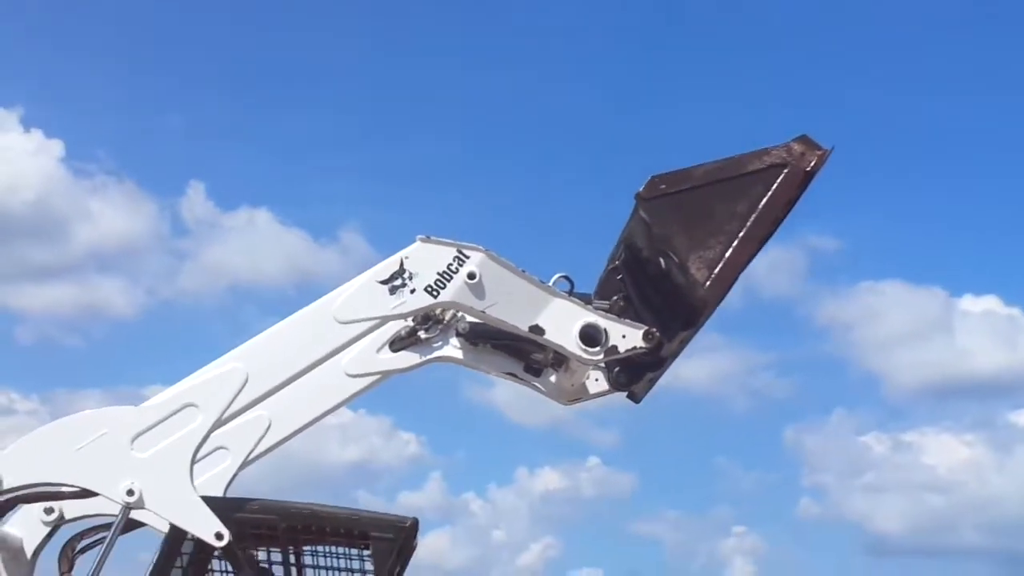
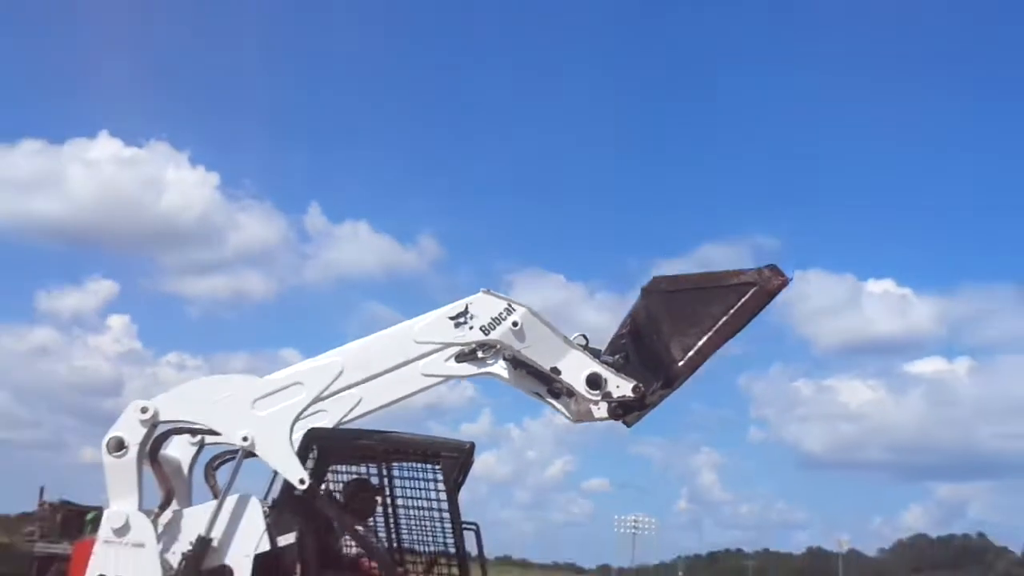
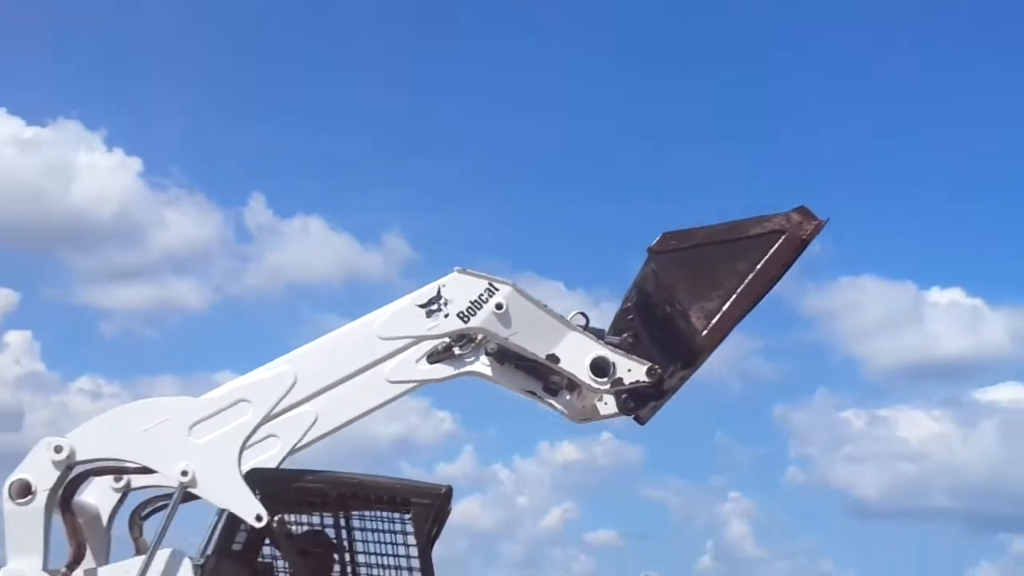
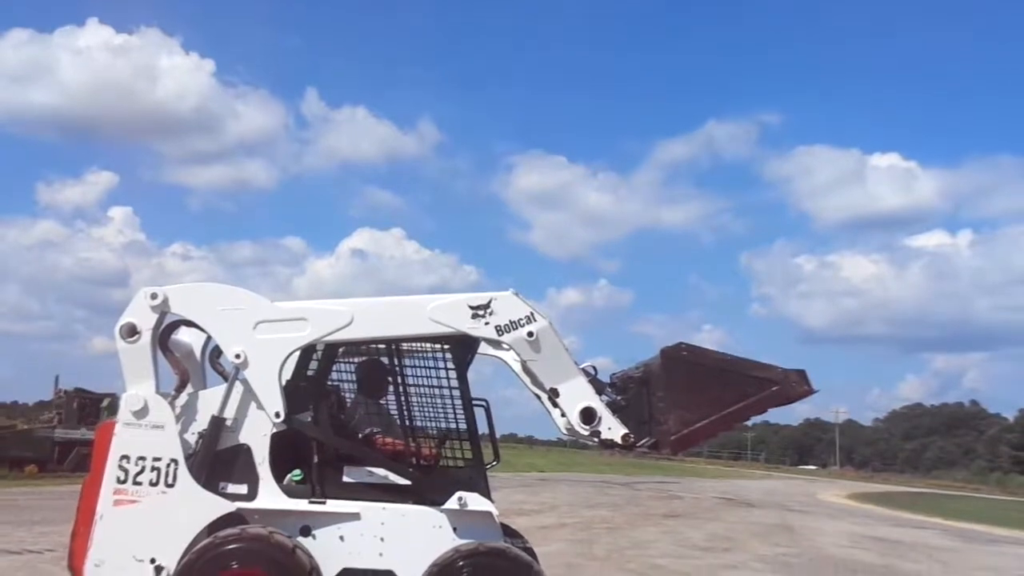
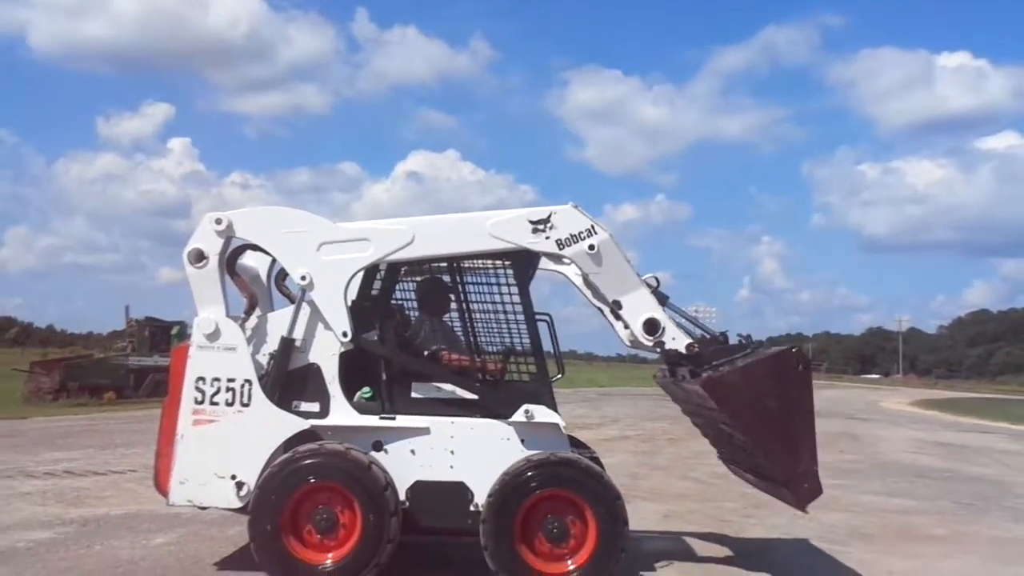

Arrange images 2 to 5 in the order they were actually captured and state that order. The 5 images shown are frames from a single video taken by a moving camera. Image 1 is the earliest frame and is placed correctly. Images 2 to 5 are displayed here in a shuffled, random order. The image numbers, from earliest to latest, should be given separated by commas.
3, 2, 4, 5
